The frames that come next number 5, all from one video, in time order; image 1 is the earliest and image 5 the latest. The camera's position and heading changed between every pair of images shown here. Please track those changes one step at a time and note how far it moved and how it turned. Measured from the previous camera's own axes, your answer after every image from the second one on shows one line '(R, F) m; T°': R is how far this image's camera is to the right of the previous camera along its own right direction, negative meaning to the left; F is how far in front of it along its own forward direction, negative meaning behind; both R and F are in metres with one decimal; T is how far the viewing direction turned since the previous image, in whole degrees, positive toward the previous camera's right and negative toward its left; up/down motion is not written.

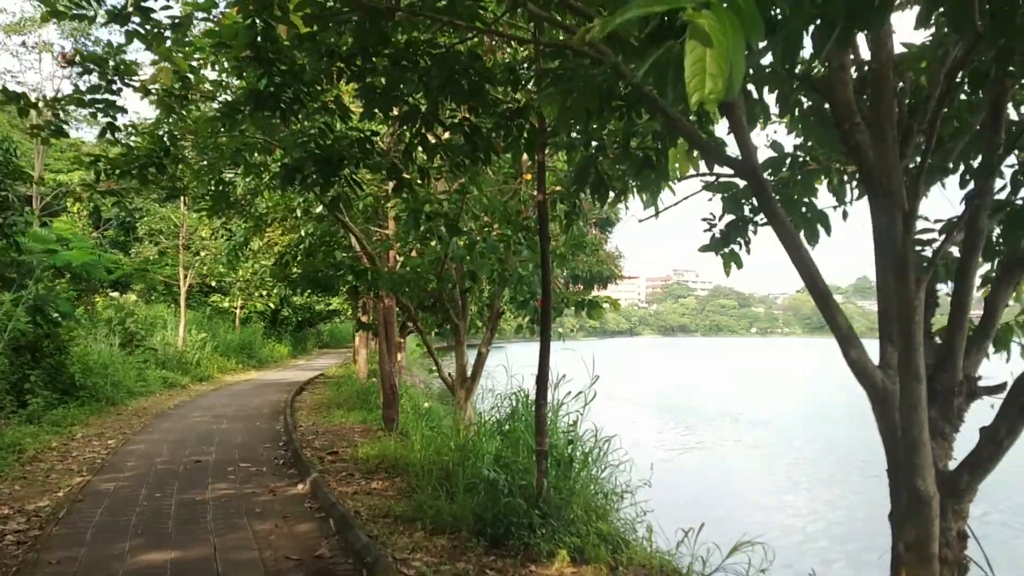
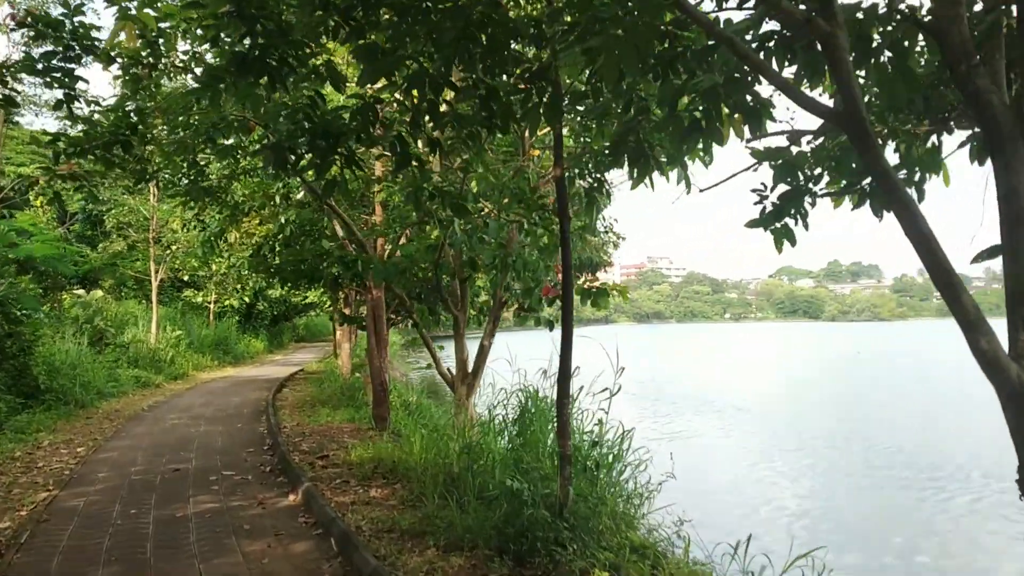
(-0.2, +0.5) m; +2°
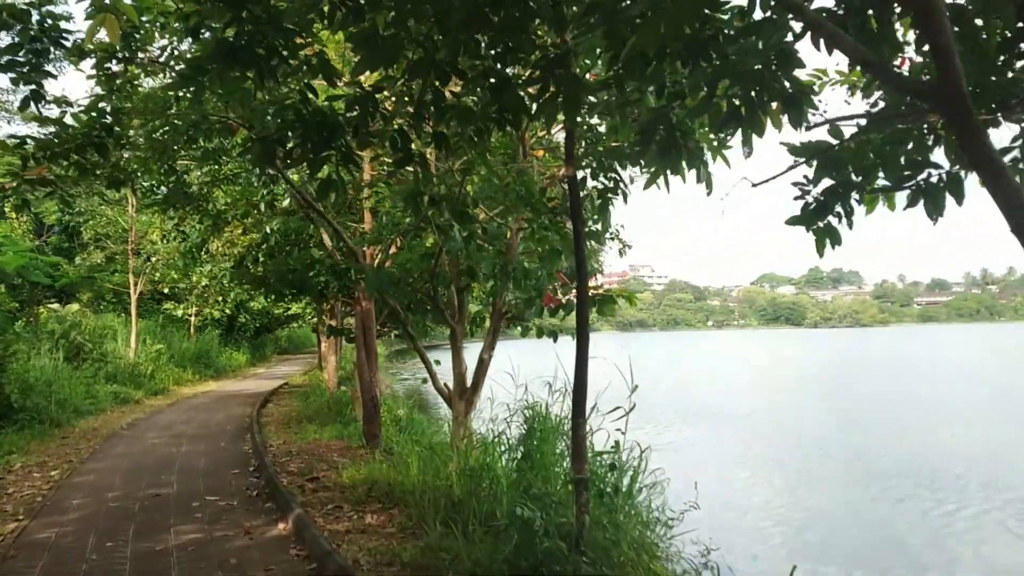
(-0.1, +0.4) m; +1°
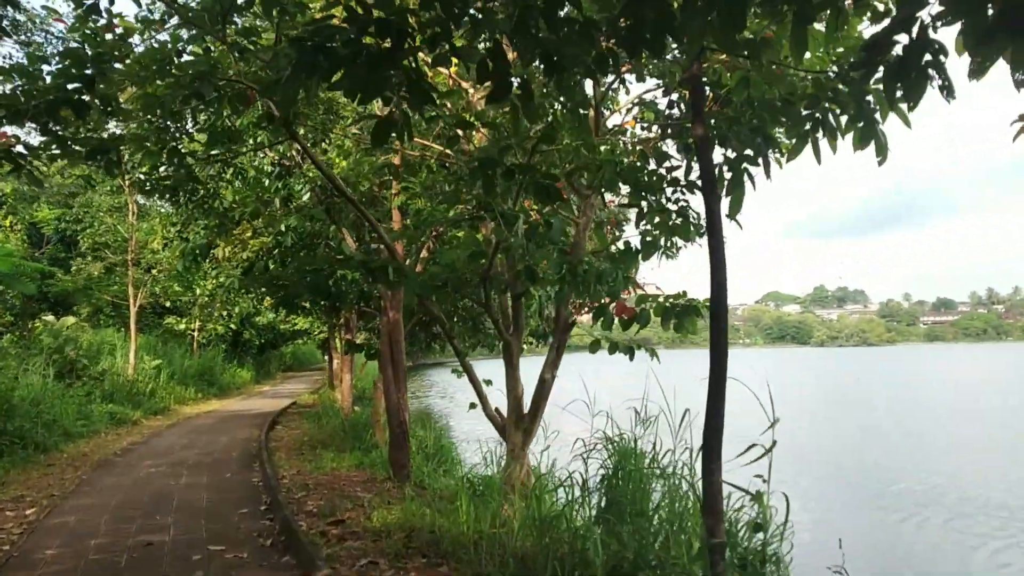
(-0.4, +1.1) m; 0°
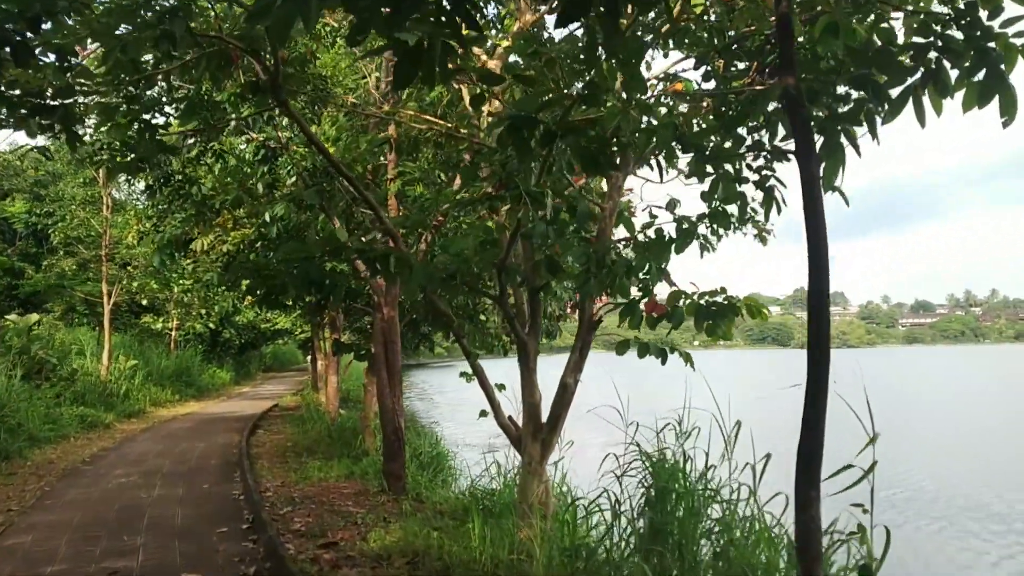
(-0.2, +0.6) m; +1°
